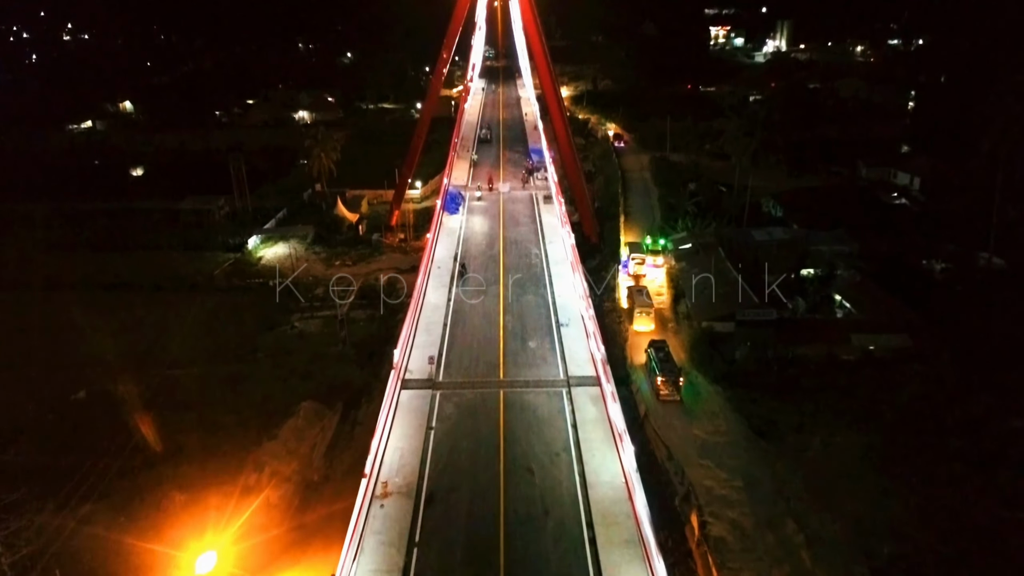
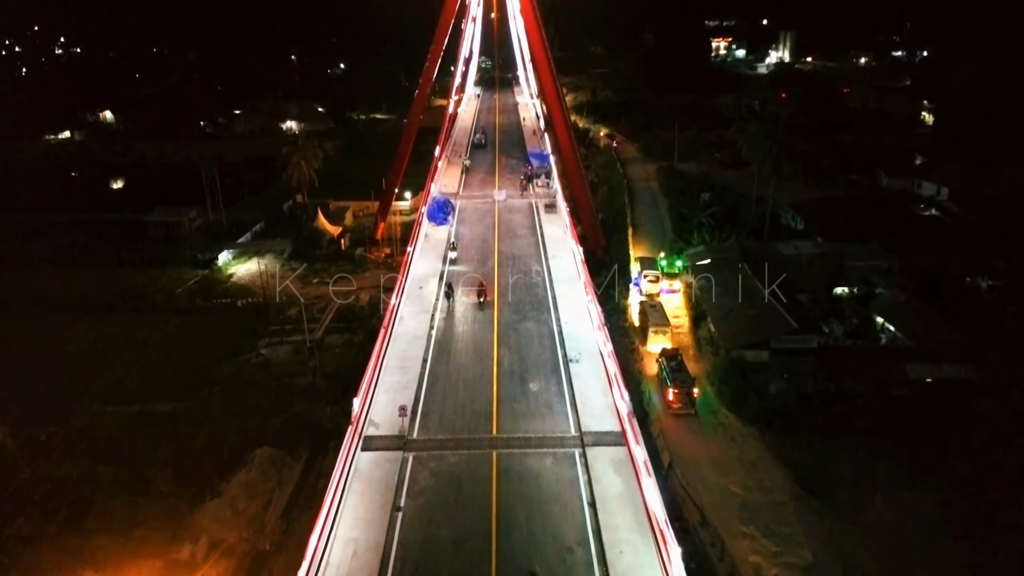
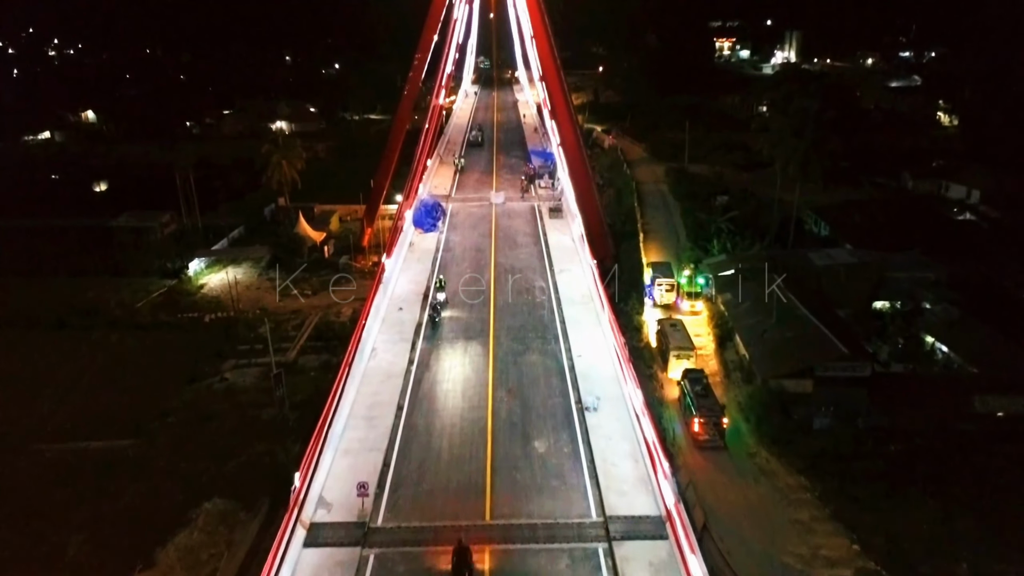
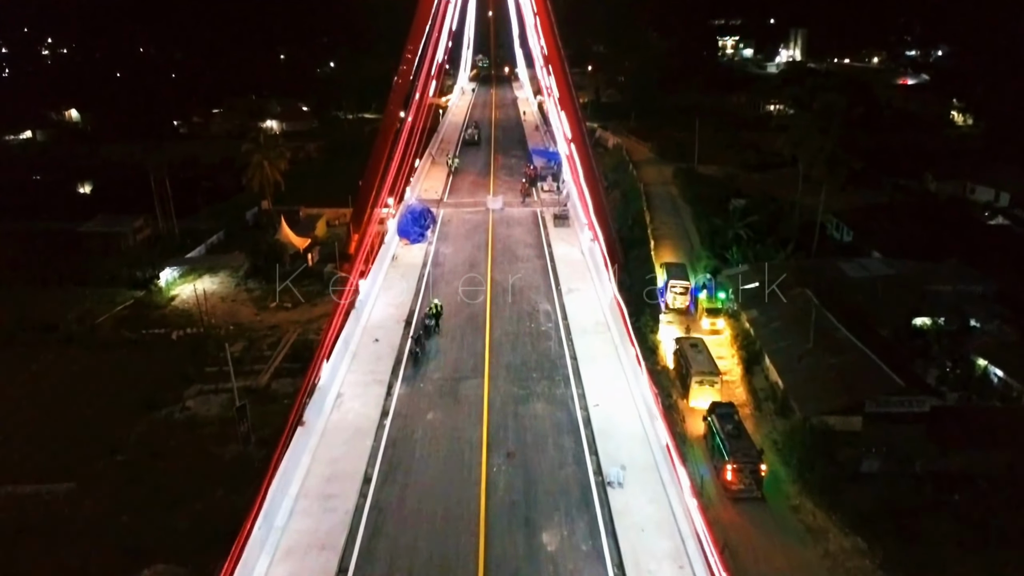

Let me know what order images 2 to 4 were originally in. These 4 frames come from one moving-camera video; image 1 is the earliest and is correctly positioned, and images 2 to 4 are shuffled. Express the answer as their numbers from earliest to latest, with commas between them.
2, 3, 4
